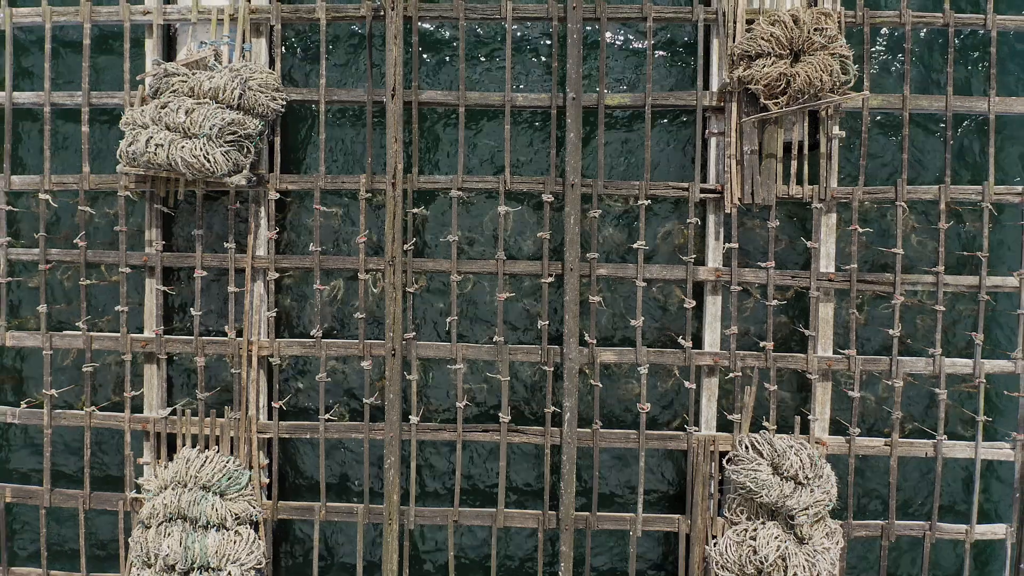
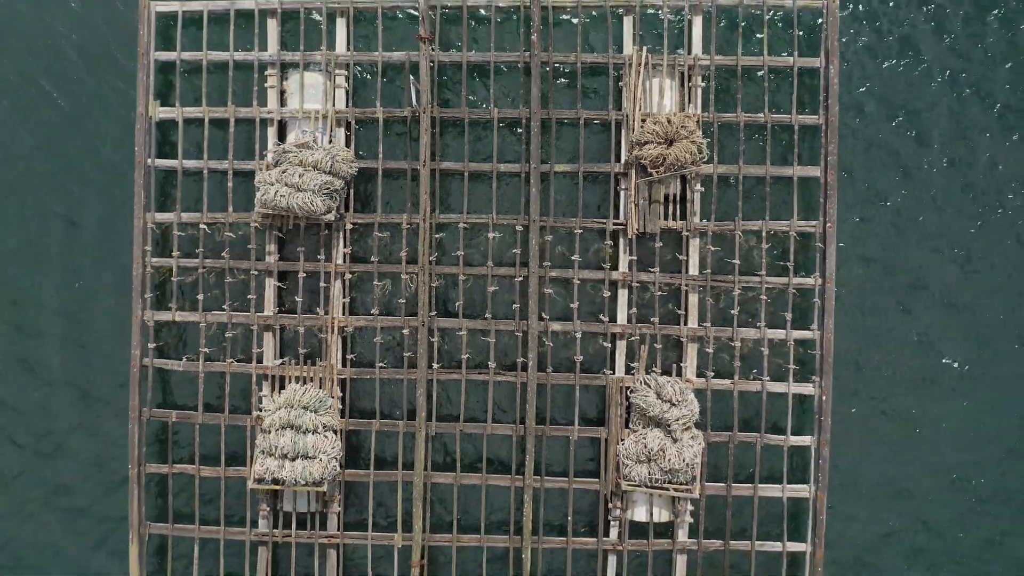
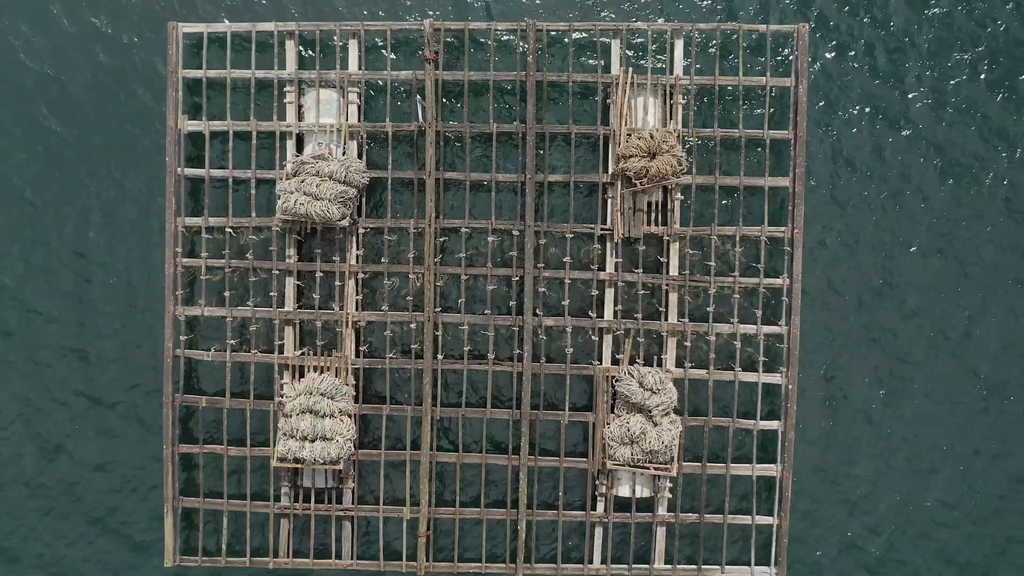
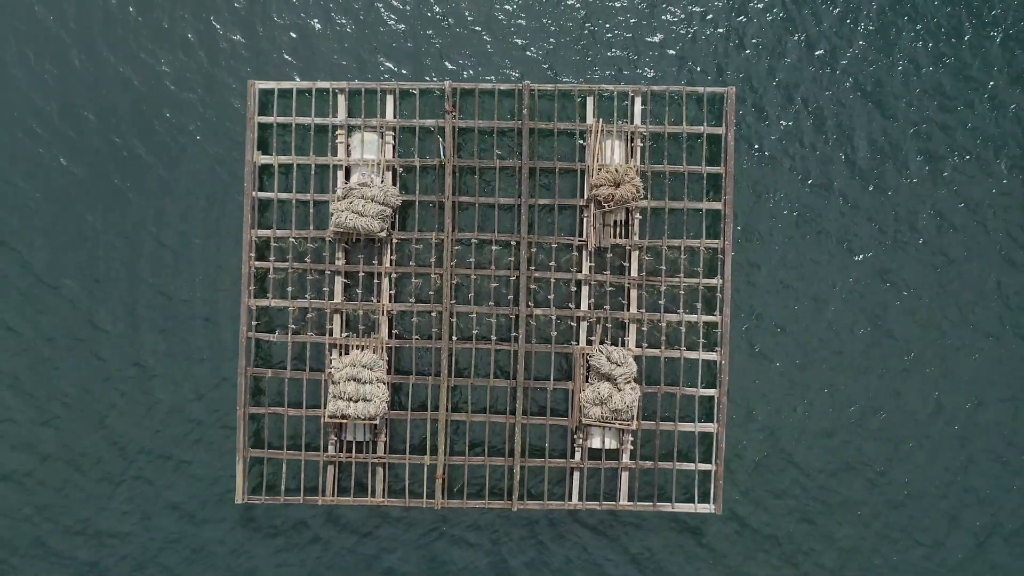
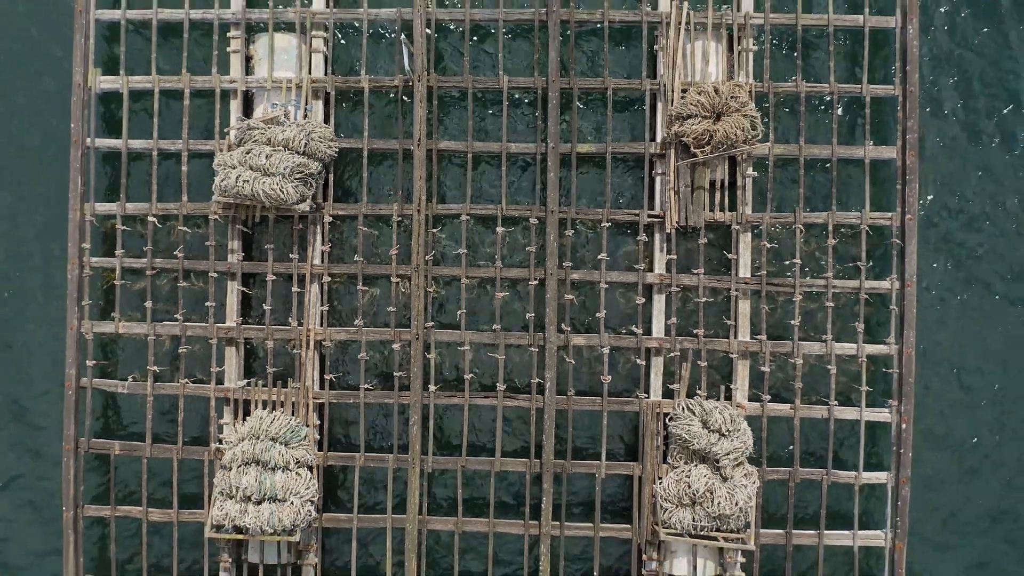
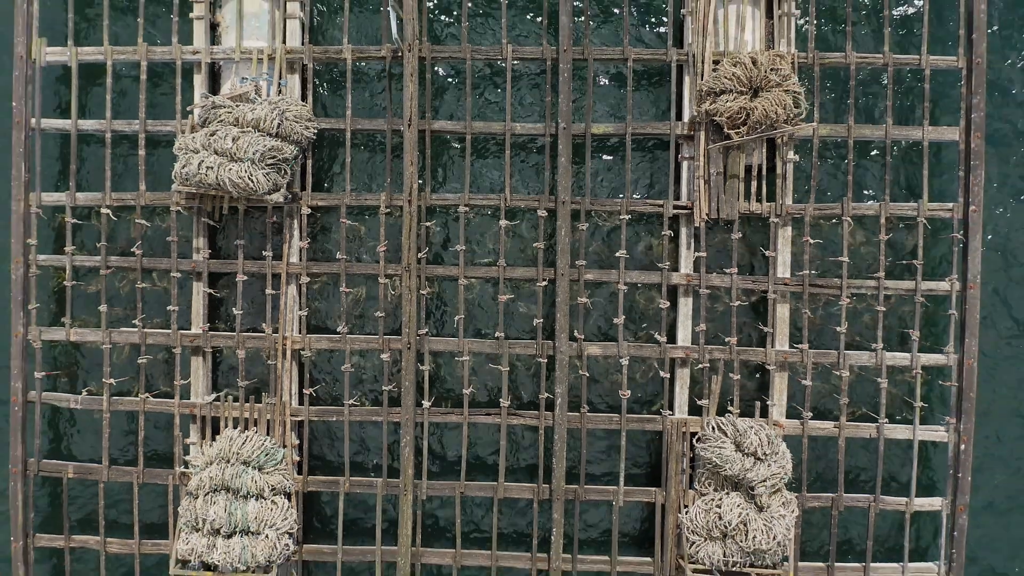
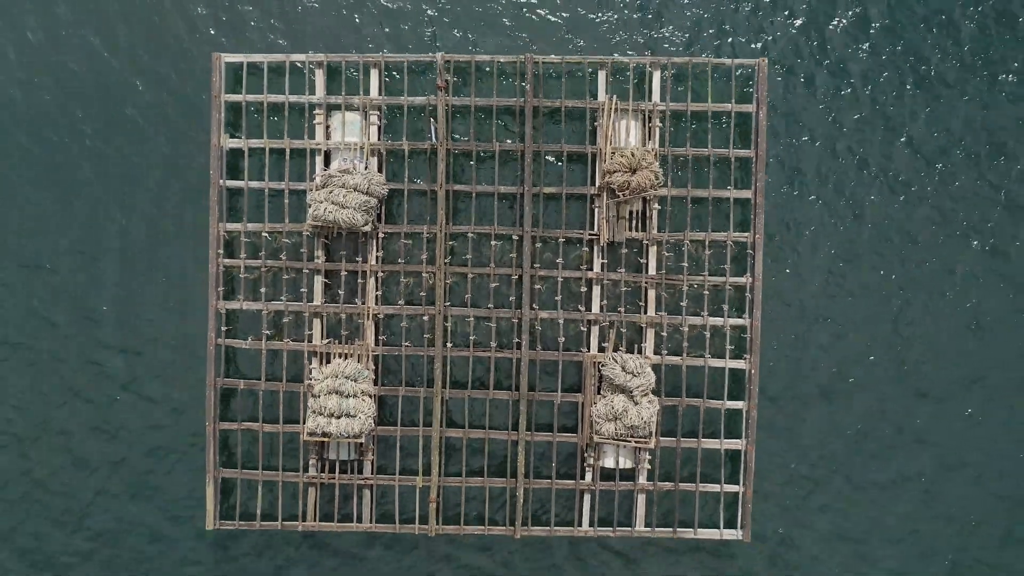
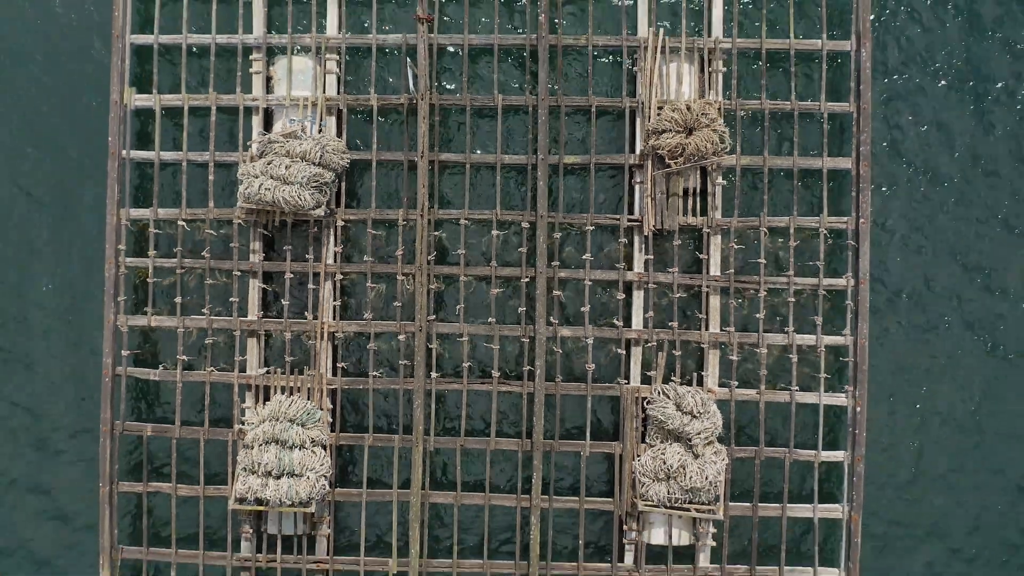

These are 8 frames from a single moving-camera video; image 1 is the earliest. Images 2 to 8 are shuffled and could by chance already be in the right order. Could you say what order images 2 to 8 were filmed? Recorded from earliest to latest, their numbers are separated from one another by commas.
6, 5, 8, 2, 3, 7, 4
